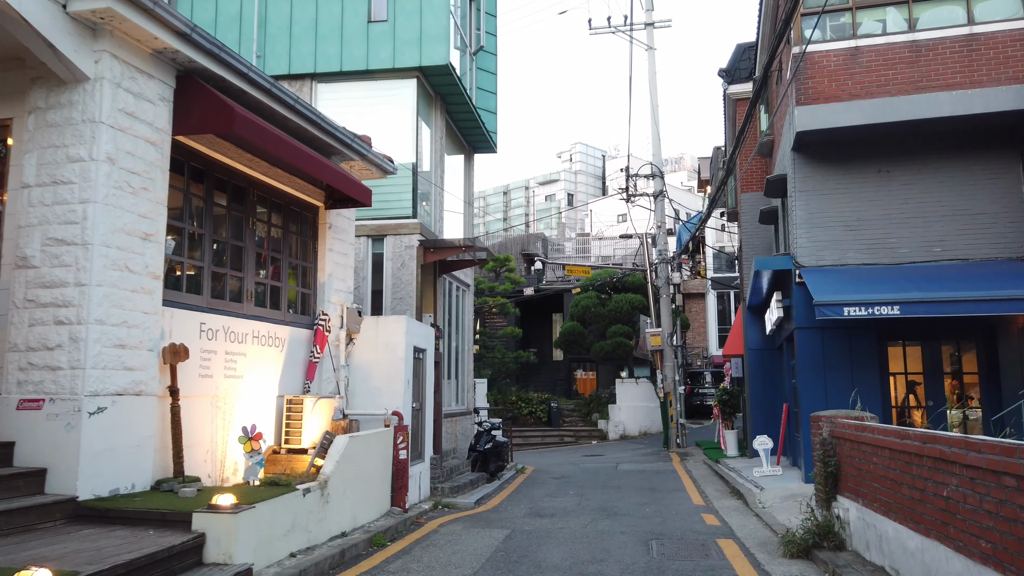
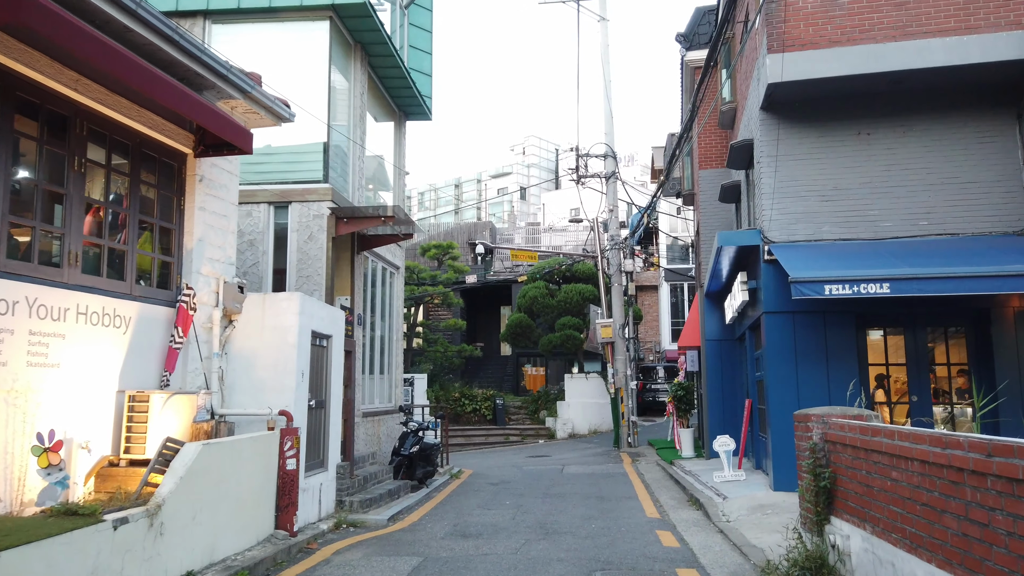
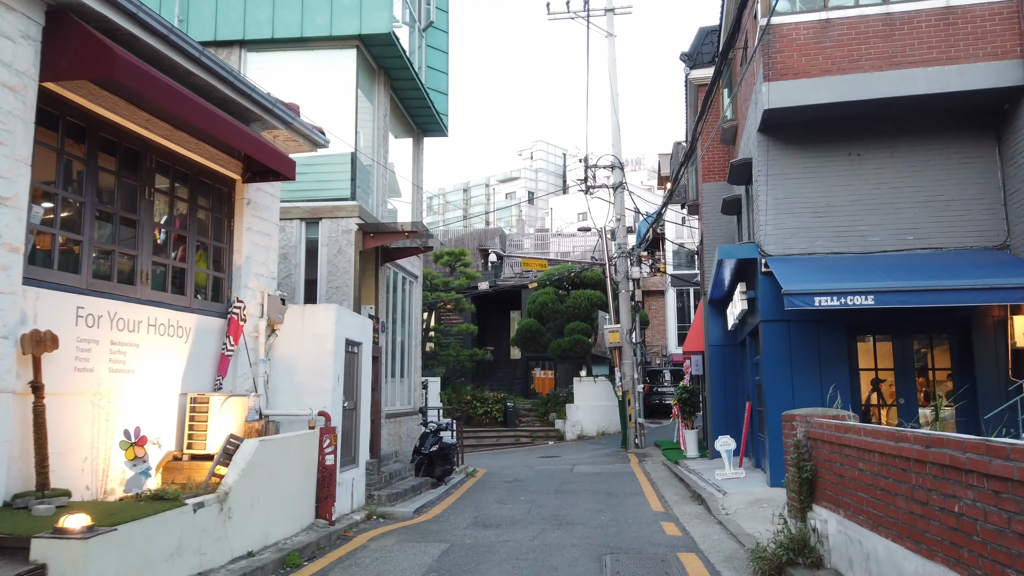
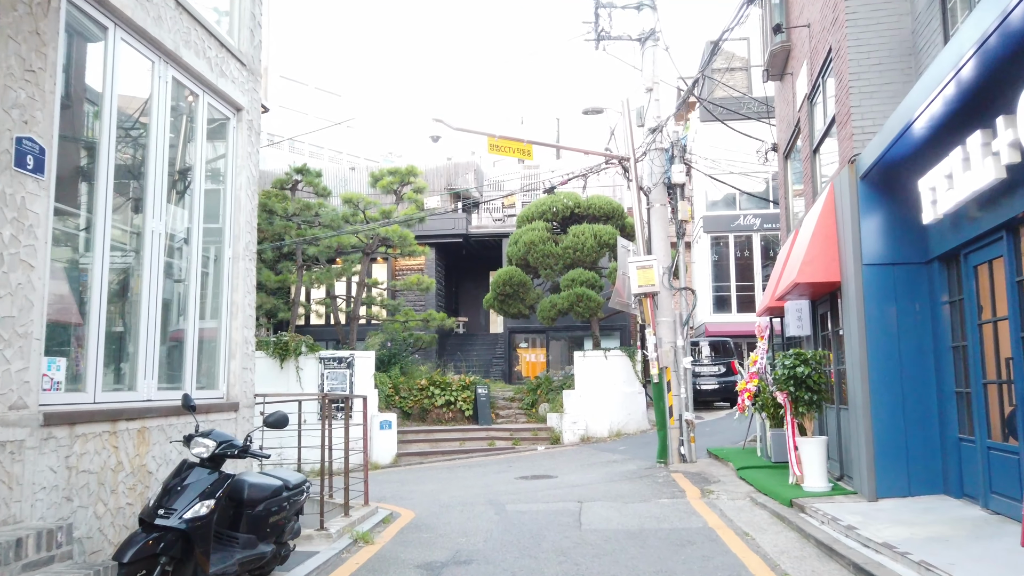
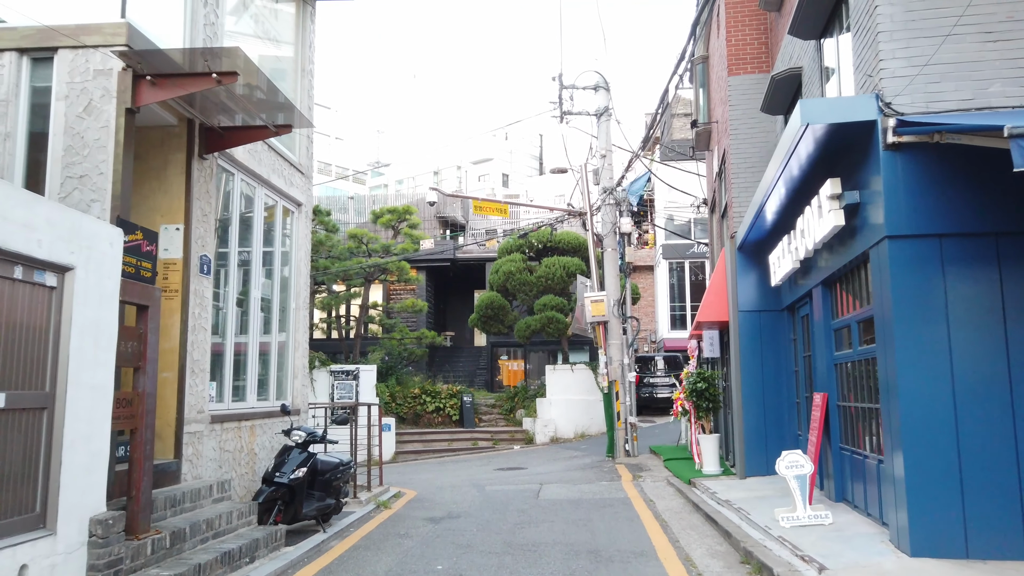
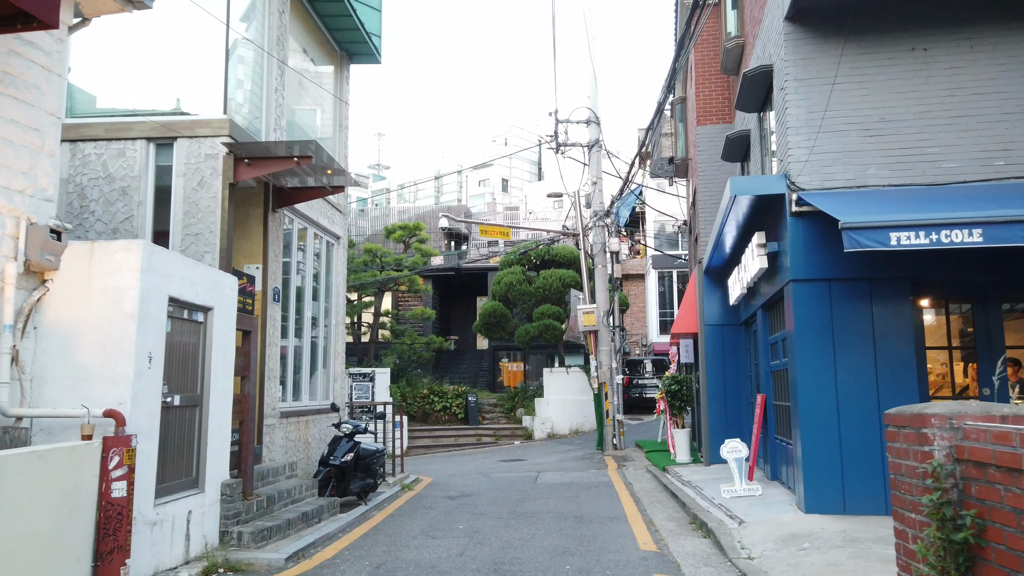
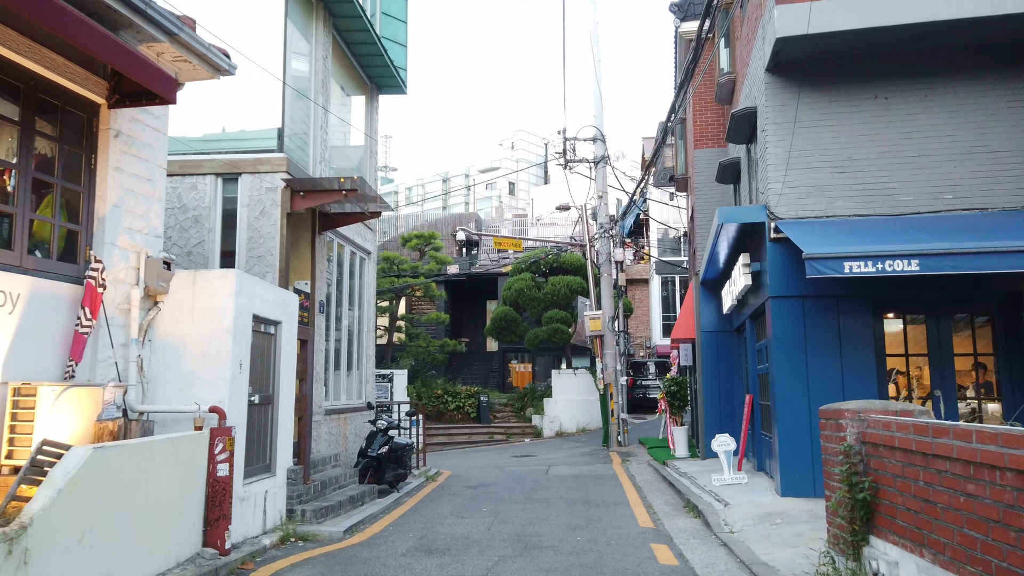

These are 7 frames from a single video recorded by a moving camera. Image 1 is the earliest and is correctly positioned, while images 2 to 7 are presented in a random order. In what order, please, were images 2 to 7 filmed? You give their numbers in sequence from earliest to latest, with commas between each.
3, 2, 7, 6, 5, 4
